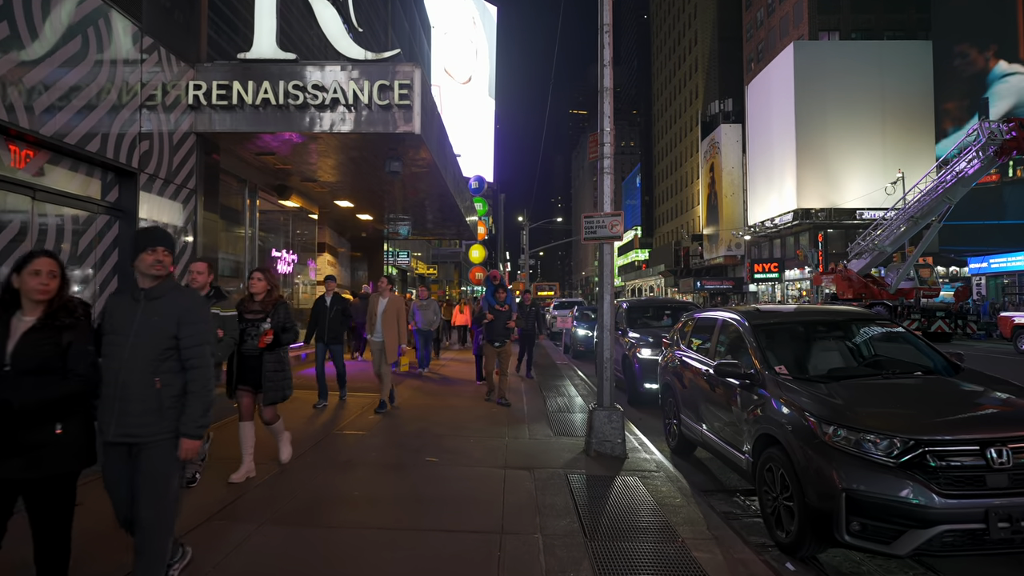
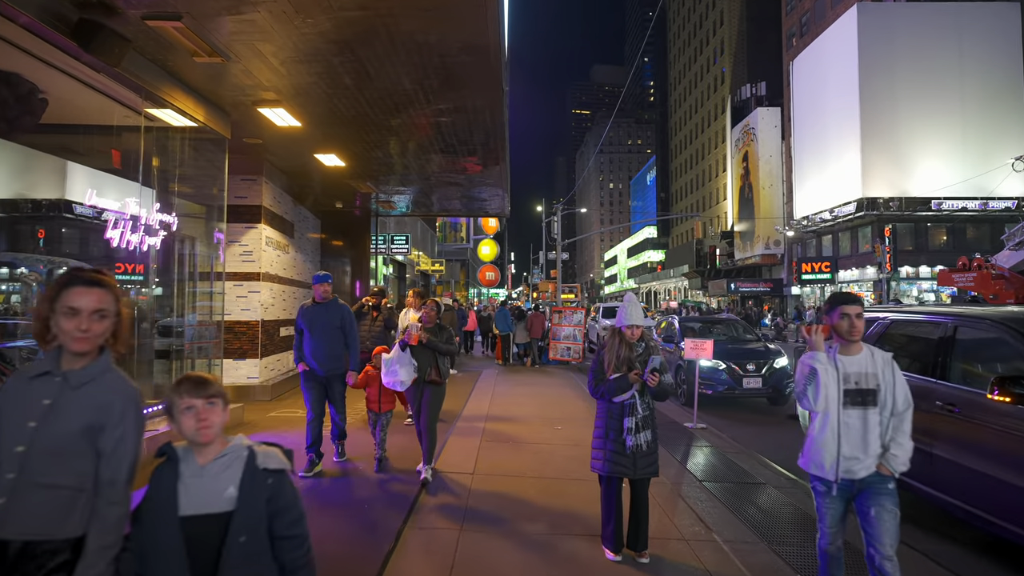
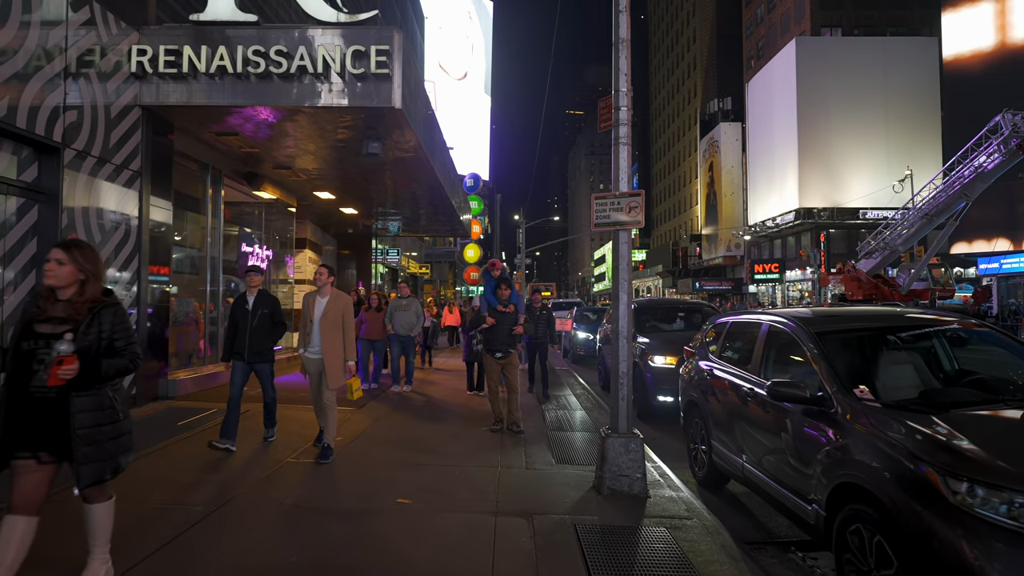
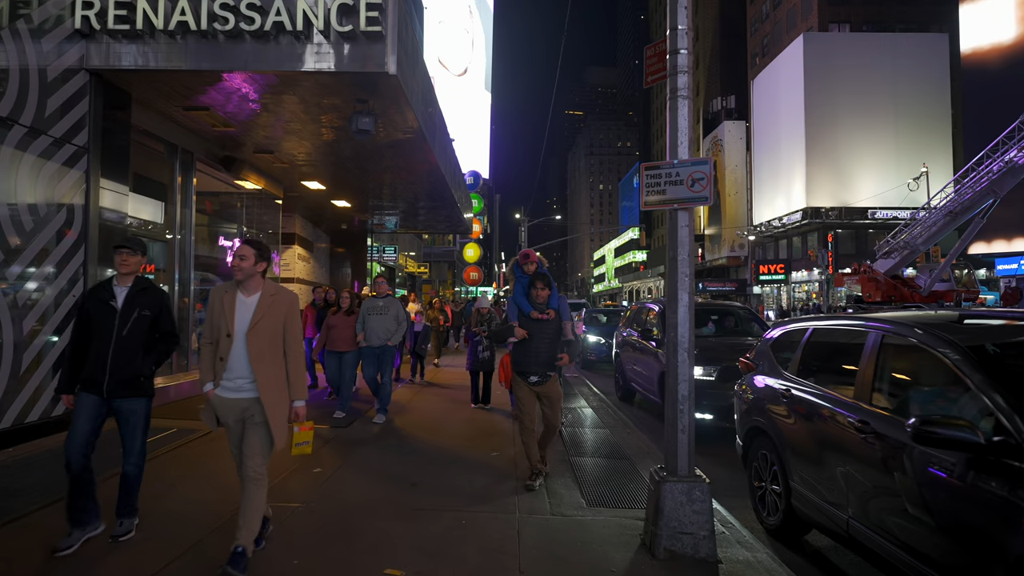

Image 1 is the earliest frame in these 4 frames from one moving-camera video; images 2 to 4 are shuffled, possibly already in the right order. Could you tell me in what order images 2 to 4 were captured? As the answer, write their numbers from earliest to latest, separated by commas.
3, 4, 2
